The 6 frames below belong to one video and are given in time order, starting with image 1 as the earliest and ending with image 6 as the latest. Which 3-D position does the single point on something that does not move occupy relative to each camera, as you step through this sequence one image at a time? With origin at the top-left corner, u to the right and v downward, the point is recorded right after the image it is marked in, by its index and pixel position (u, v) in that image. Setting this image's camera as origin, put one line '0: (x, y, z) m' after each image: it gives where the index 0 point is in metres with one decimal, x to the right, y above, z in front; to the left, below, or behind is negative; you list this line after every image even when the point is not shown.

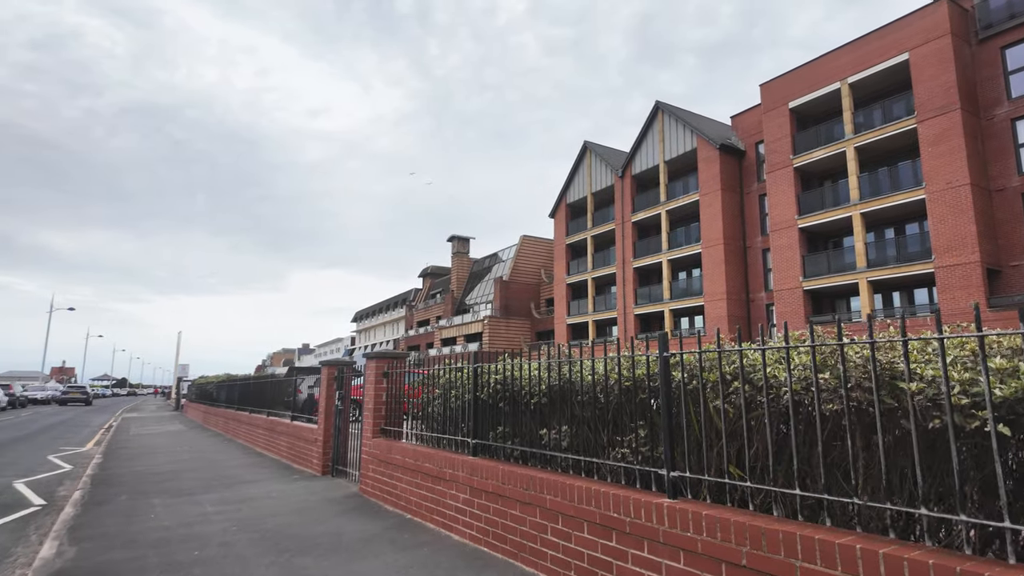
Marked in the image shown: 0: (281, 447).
0: (-4.3, -3.0, +11.1) m
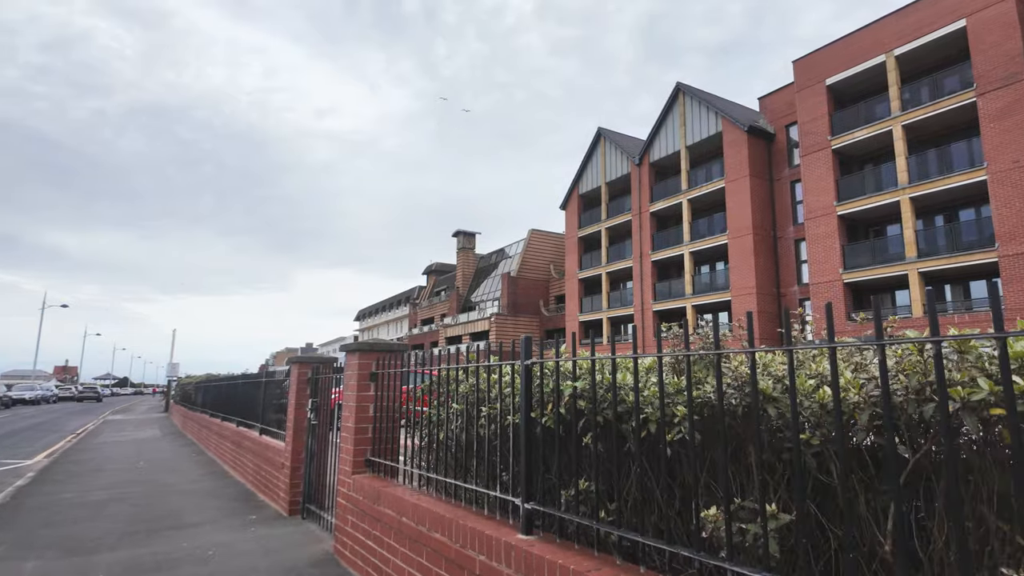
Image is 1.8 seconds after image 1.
0: (-3.8, -2.7, +8.8) m
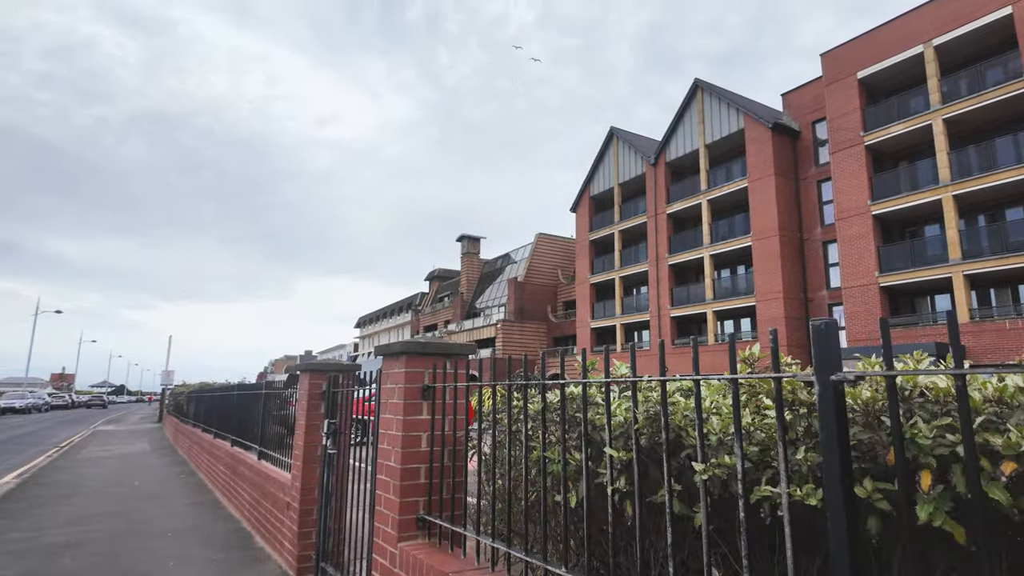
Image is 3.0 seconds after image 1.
0: (-3.2, -2.6, +7.2) m
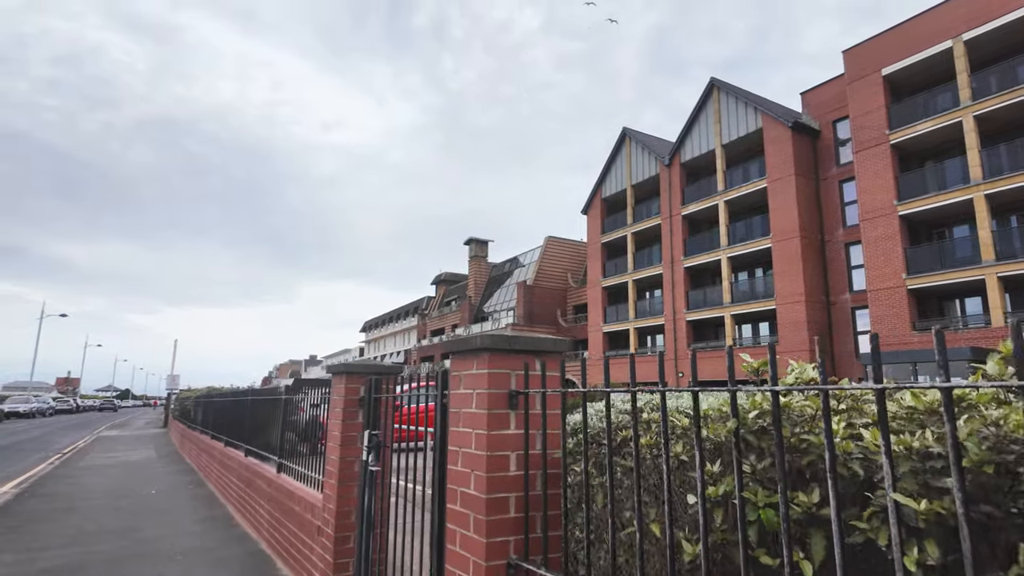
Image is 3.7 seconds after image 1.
0: (-2.7, -2.5, +6.5) m
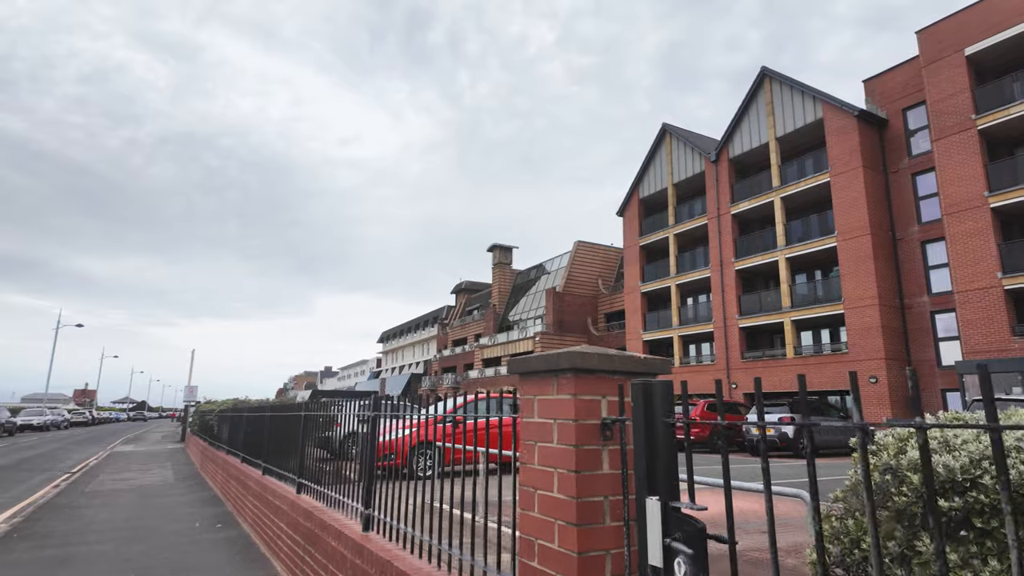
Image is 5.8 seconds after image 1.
0: (-1.3, -2.3, +4.4) m
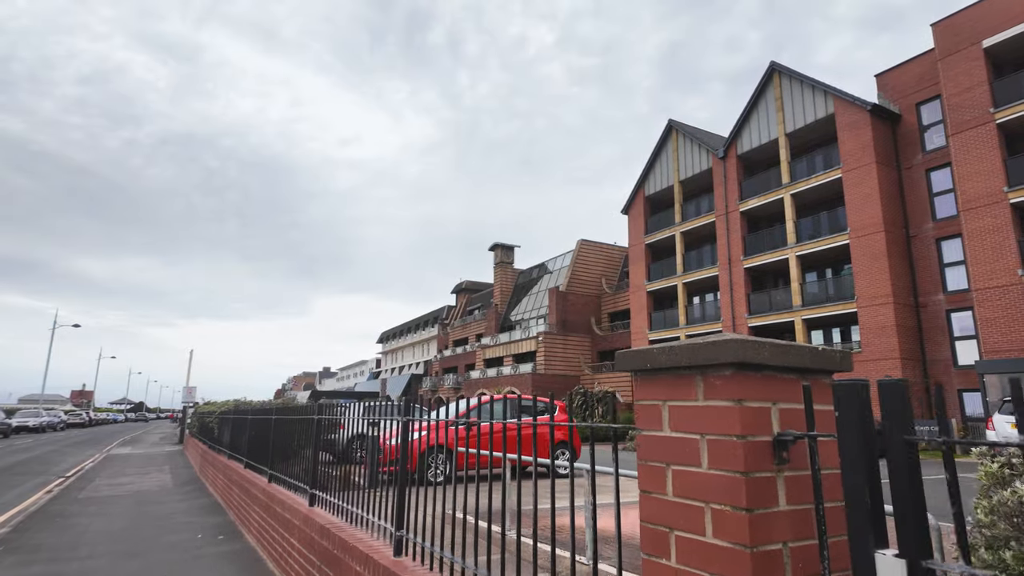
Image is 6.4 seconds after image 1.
0: (-1.0, -2.2, +3.9) m
